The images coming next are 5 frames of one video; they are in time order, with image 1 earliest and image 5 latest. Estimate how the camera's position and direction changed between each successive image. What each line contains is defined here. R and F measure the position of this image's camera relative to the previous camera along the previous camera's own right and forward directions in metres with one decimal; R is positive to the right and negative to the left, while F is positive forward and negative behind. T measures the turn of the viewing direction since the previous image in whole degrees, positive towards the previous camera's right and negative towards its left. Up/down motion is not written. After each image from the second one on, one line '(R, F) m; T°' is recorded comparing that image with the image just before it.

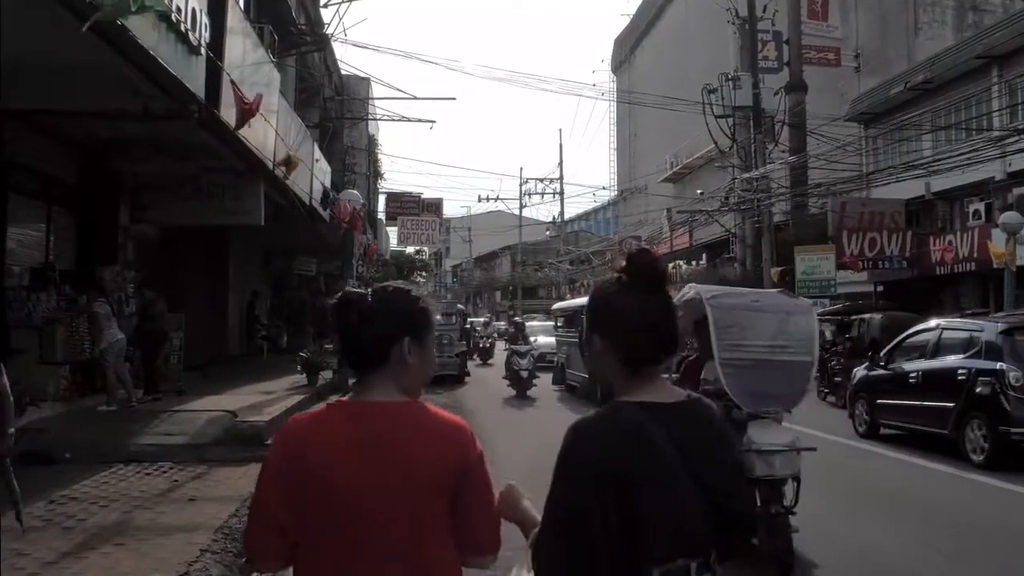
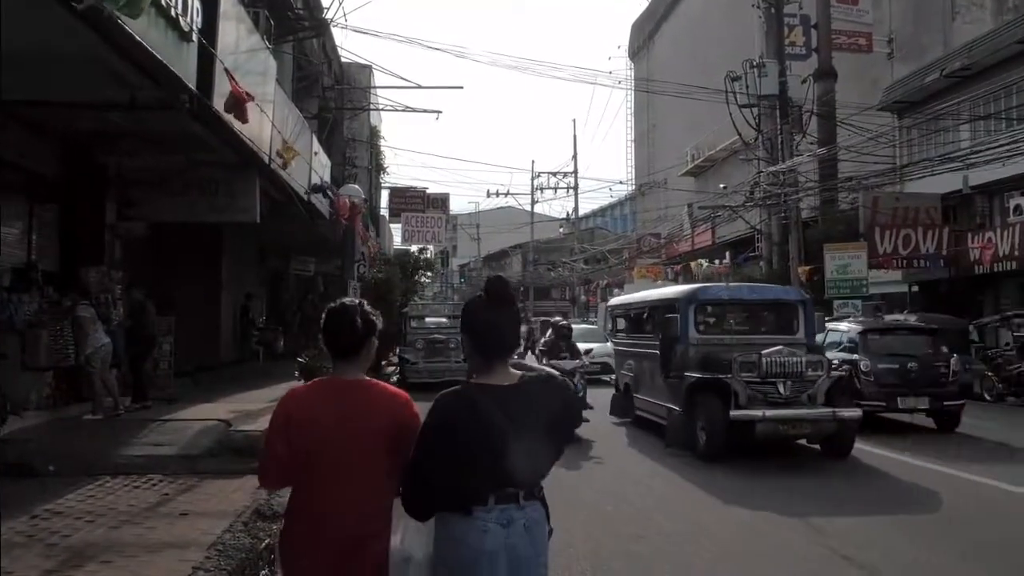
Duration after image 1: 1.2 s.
(0.0, +0.8) m; -1°
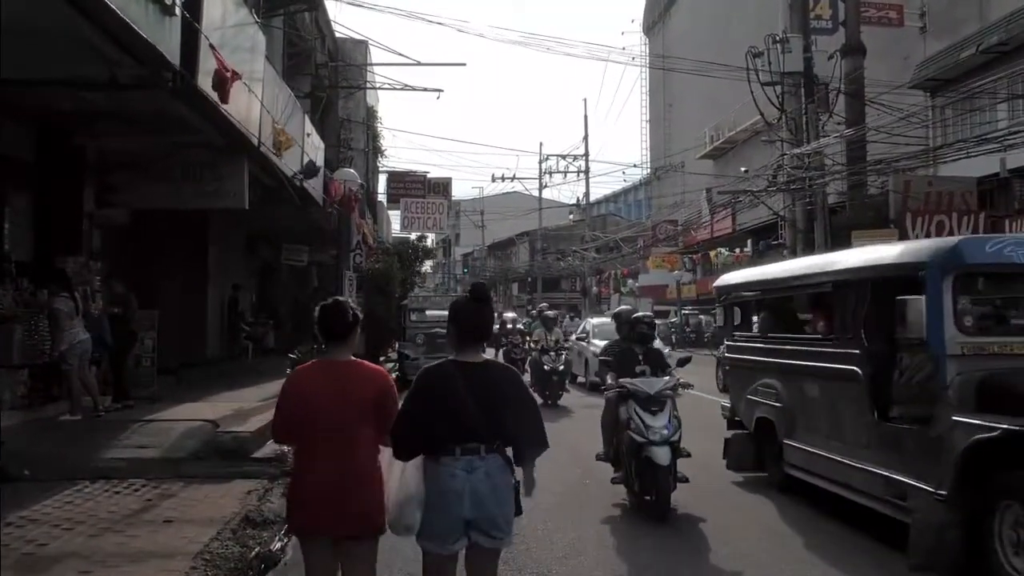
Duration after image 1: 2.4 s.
(0.0, +0.8) m; -1°
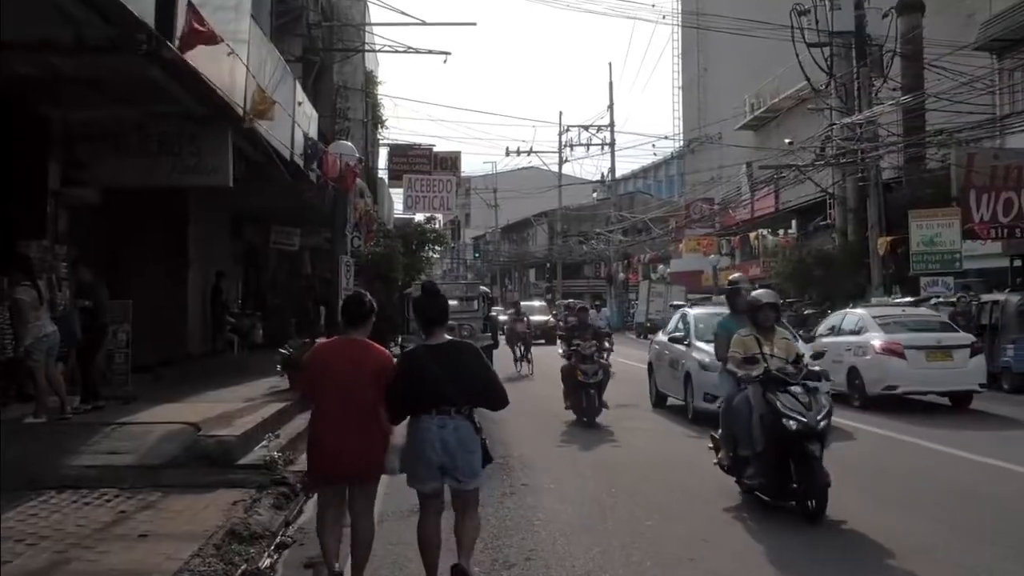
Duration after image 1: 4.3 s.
(0.0, +1.3) m; -1°
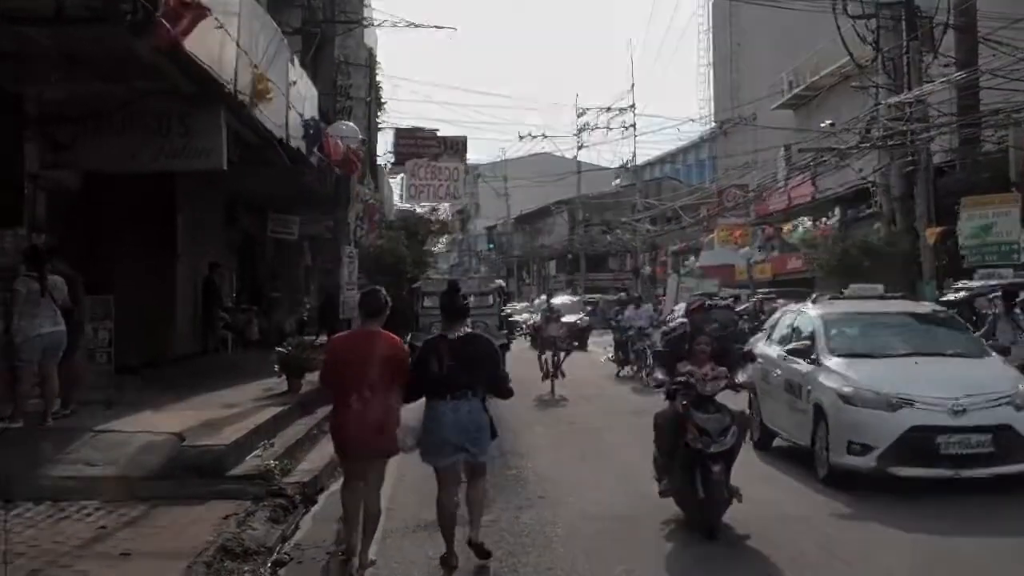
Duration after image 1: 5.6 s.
(-0.1, +0.9) m; -1°
